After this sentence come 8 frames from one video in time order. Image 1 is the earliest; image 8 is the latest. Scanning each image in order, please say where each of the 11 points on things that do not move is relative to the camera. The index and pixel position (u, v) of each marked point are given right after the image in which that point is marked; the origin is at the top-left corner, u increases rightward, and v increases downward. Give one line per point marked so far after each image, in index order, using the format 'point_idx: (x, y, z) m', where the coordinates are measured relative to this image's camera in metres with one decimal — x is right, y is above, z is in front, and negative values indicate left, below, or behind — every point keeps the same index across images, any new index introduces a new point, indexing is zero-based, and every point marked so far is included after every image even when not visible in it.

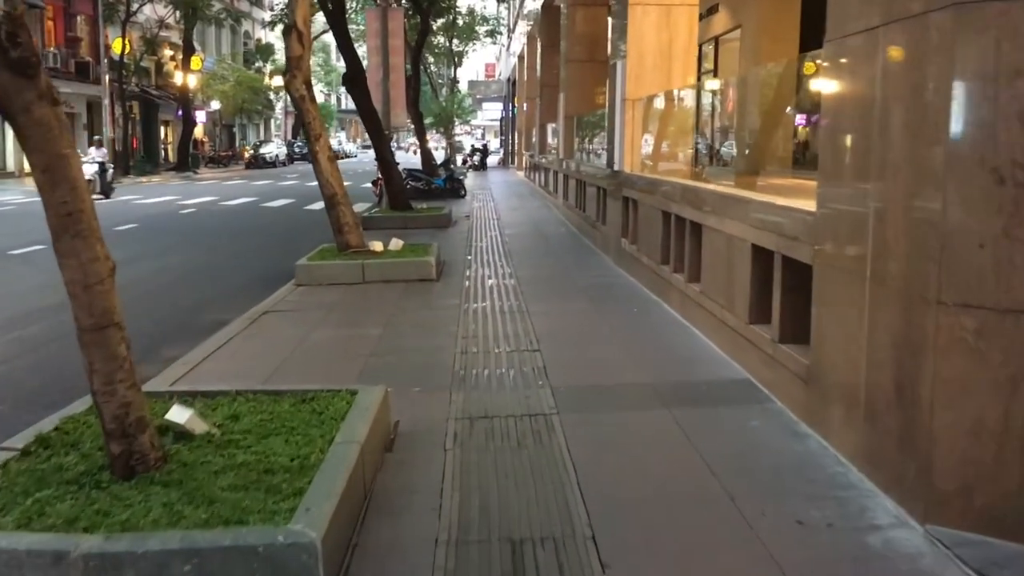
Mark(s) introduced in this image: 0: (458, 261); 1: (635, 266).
0: (-0.7, +0.3, +13.6) m
1: (+1.3, +0.2, +10.9) m
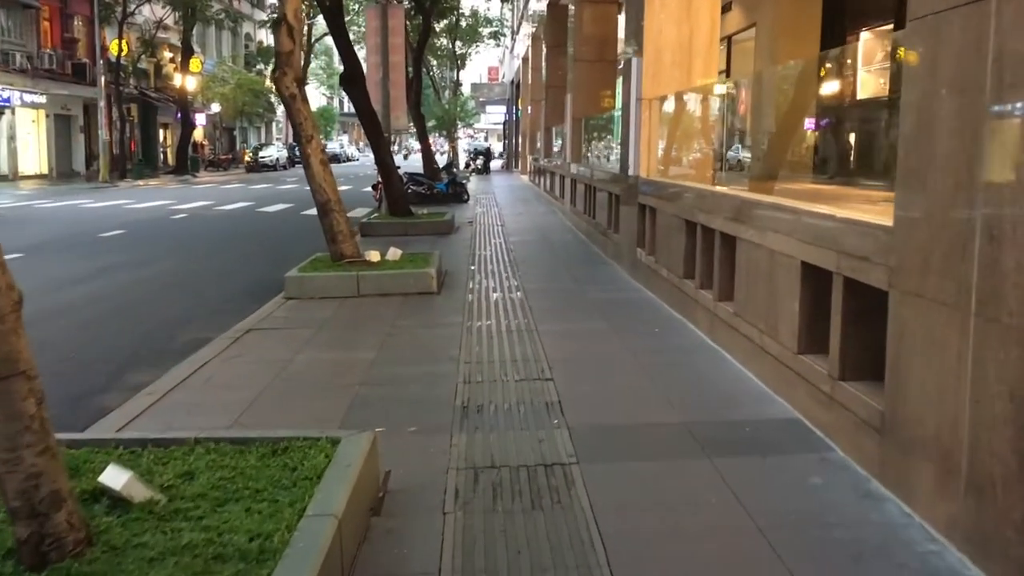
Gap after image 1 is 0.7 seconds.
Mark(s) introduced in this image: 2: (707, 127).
0: (-0.6, +0.2, +12.7) m
1: (+1.3, +0.1, +10.0) m
2: (+1.5, +1.7, +11.2) m
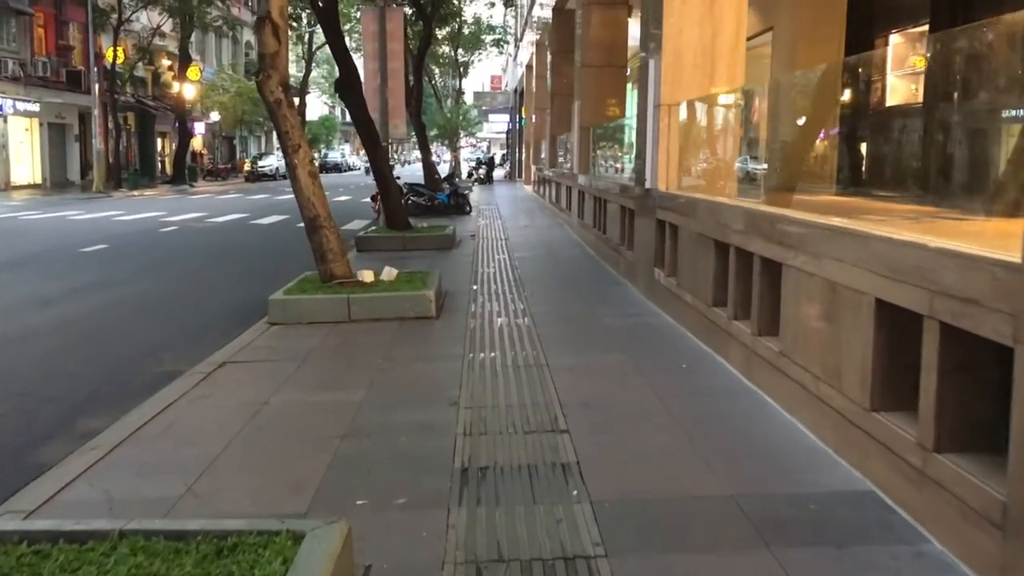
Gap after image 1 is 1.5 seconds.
0: (-0.5, 0.0, +11.8) m
1: (+1.4, -0.2, +9.0) m
2: (+1.6, +1.4, +10.2) m
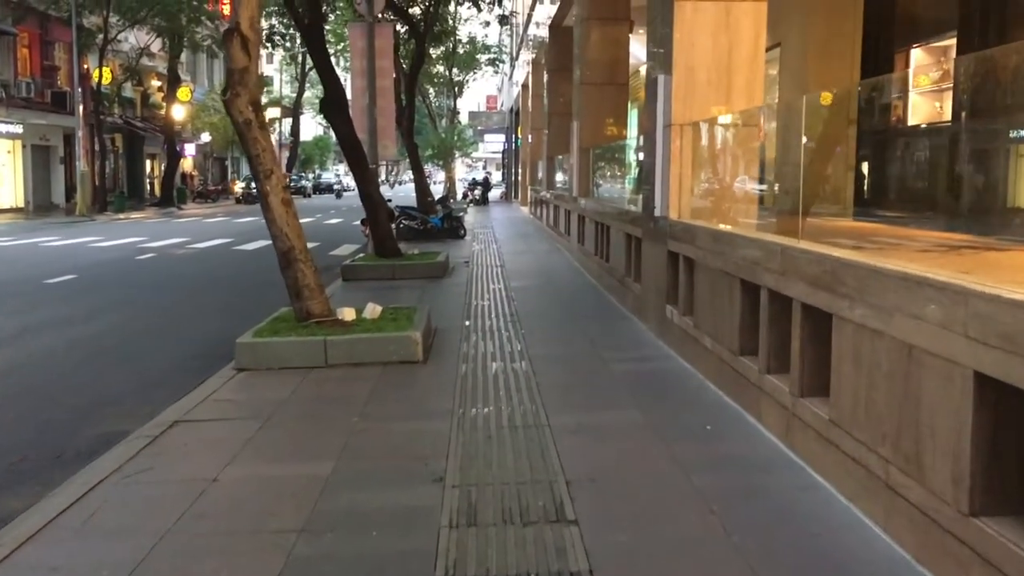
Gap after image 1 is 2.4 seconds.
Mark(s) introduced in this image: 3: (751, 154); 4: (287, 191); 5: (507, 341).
0: (-0.6, -0.4, +10.7) m
1: (+1.4, -0.5, +8.0) m
2: (+1.6, +1.1, +9.2) m
3: (+1.7, +1.1, +8.9) m
4: (-2.0, +0.9, +9.5) m
5: (-0.1, -0.5, +9.9) m
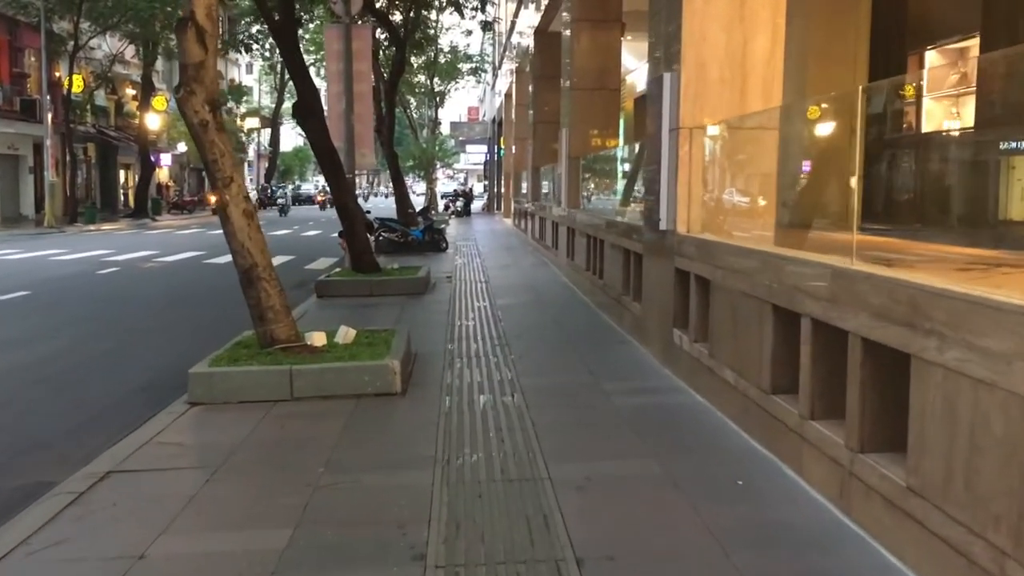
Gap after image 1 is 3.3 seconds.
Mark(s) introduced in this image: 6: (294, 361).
0: (-0.7, -0.6, +9.7) m
1: (+1.3, -0.6, +7.0) m
2: (+1.5, +0.9, +8.2) m
3: (+1.6, +0.9, +7.9) m
4: (-2.1, +0.7, +8.5) m
5: (-0.1, -0.7, +8.9) m
6: (-1.7, -0.6, +8.1) m
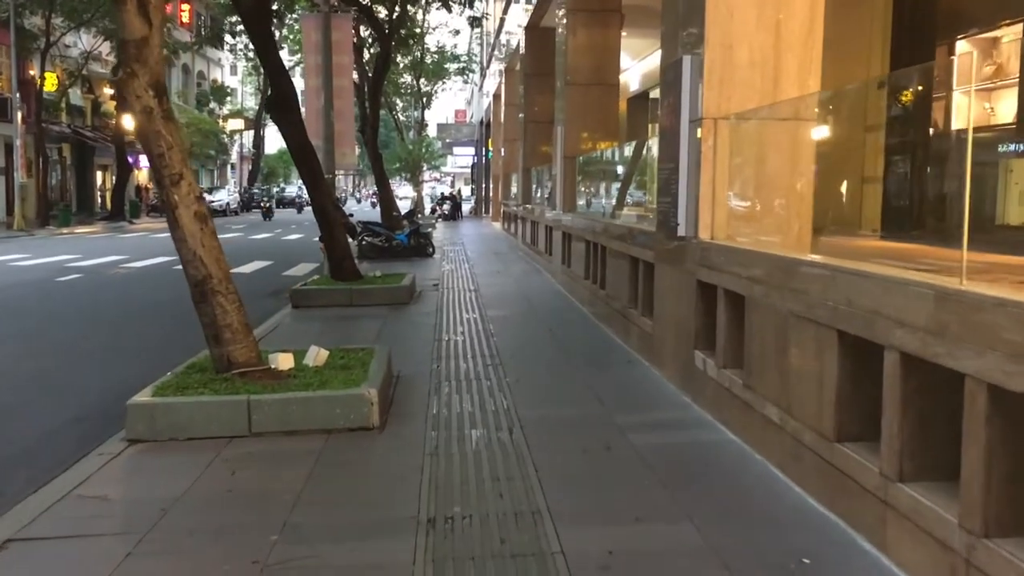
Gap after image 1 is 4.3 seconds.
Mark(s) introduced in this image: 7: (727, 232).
0: (-0.7, -0.7, +8.6) m
1: (+1.3, -0.7, +5.9) m
2: (+1.5, +0.8, +7.1) m
3: (+1.6, +0.8, +6.8) m
4: (-2.1, +0.6, +7.3) m
5: (-0.2, -0.8, +7.7) m
6: (-1.7, -0.7, +6.9) m
7: (+1.4, +0.4, +7.1) m
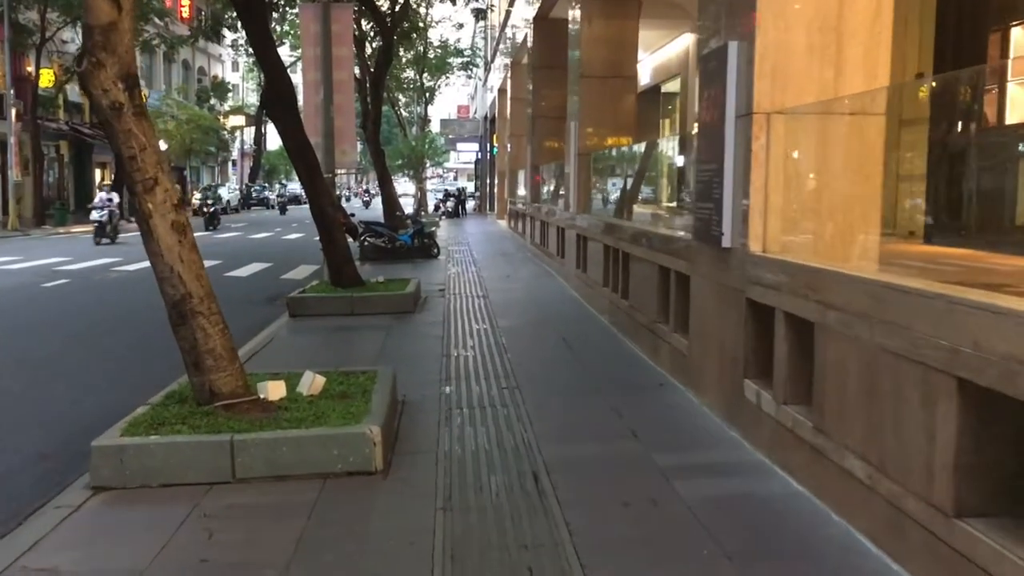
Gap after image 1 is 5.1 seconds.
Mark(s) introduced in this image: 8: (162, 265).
0: (-0.6, -0.8, +7.6) m
1: (+1.4, -0.8, +5.0) m
2: (+1.6, +0.7, +6.2) m
3: (+1.7, +0.7, +5.9) m
4: (-2.0, +0.5, +6.4) m
5: (0.0, -0.9, +6.8) m
6: (-1.5, -0.8, +6.0) m
7: (+1.6, +0.3, +6.2) m
8: (-2.1, +0.1, +6.3) m
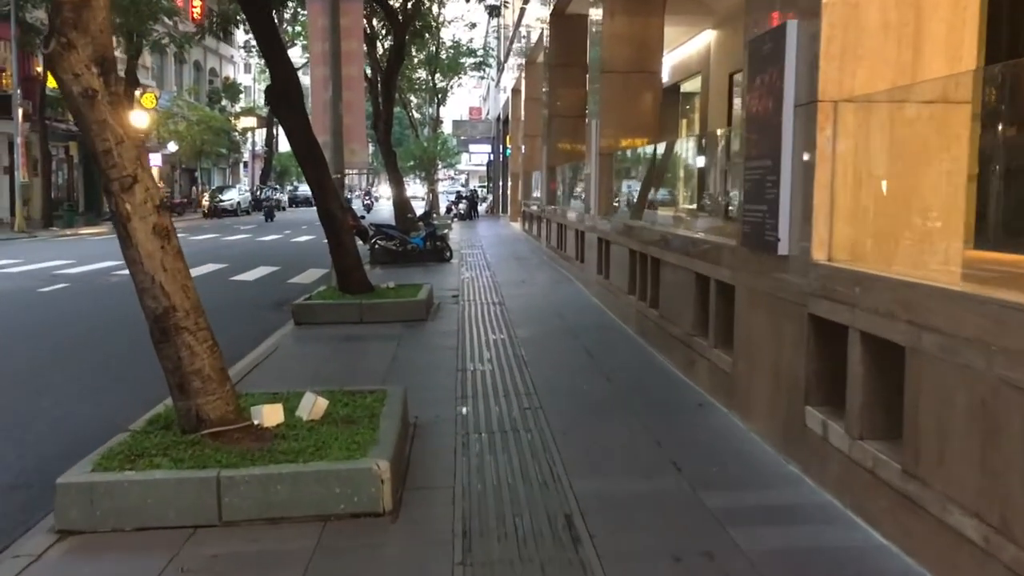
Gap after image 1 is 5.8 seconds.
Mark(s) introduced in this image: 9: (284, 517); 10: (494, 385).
0: (-0.4, -0.9, +6.9) m
1: (+1.6, -0.9, +4.2) m
2: (+1.7, +0.6, +5.4) m
3: (+1.8, +0.6, +5.1) m
4: (-1.8, +0.4, +5.7) m
5: (+0.1, -1.0, +6.1) m
6: (-1.4, -0.8, +5.2) m
7: (+1.7, +0.2, +5.4) m
8: (-1.9, +0.1, +5.5) m
9: (-1.1, -1.1, +5.0) m
10: (-0.1, -0.8, +8.3) m
